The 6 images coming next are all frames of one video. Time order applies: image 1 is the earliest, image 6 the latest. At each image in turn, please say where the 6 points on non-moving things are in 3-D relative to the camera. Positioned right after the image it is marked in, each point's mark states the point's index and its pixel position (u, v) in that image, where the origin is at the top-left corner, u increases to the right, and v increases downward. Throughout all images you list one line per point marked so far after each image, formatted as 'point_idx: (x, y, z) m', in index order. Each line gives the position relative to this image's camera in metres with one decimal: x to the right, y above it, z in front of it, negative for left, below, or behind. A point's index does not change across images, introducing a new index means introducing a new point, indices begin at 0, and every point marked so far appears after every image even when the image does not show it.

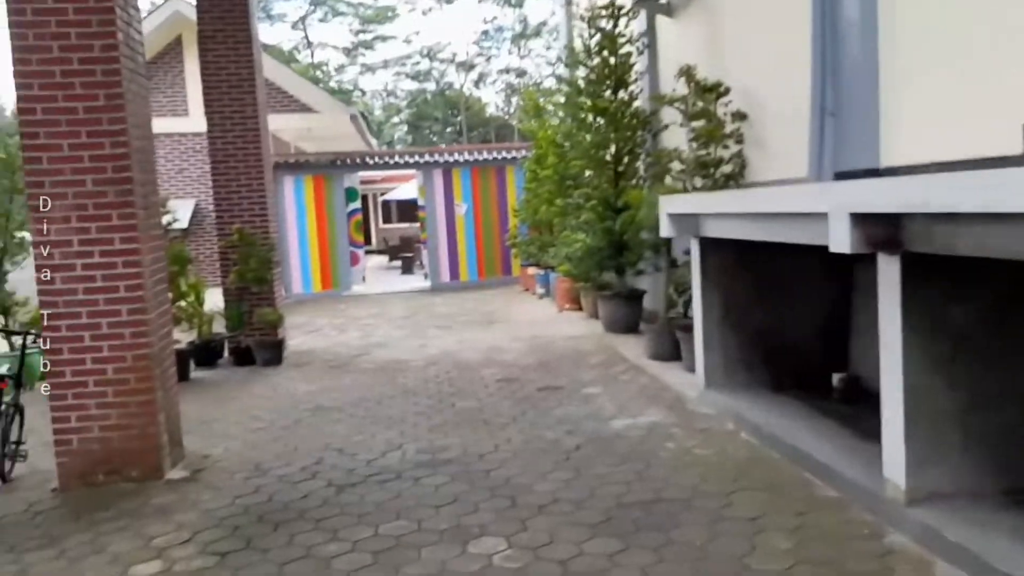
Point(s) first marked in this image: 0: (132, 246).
0: (-2.2, +0.2, +4.9) m
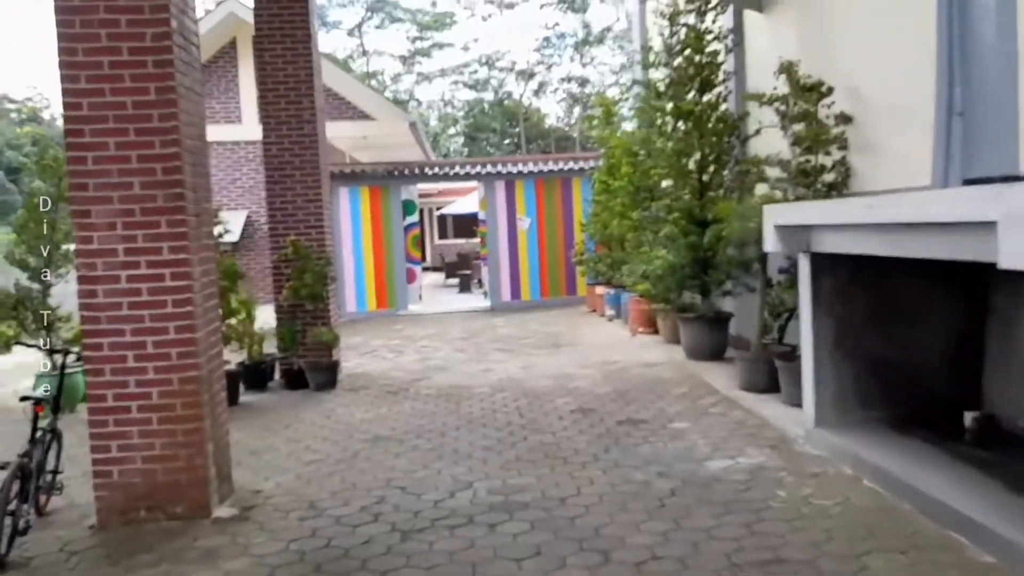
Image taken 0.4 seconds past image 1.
0: (-1.8, +0.2, +4.5) m
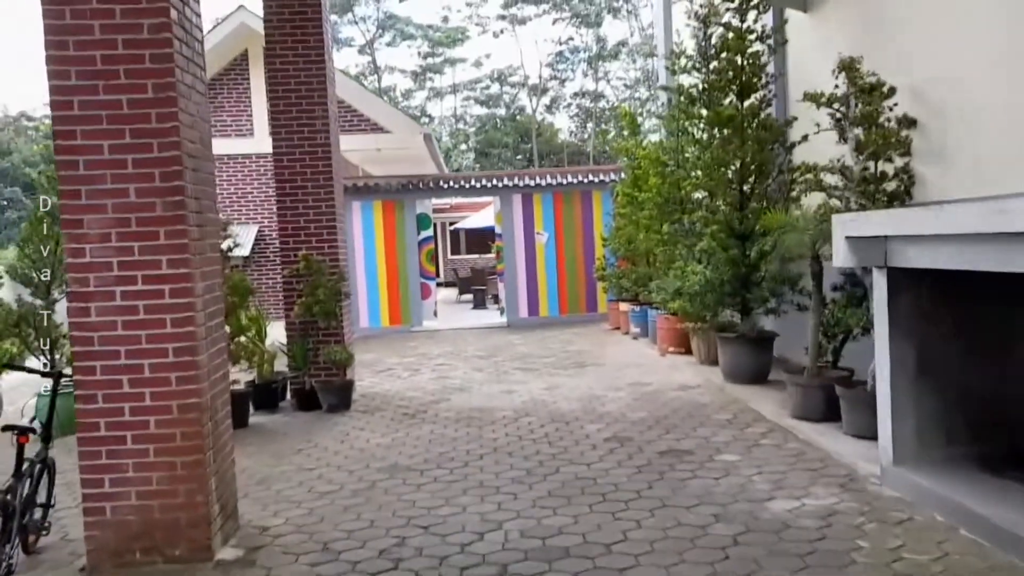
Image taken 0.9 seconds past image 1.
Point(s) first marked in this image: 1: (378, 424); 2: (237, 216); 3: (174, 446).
0: (-1.6, +0.1, +4.0) m
1: (-1.2, -1.2, +7.4) m
2: (-4.9, +1.3, +14.9) m
3: (-1.6, -0.8, +4.0) m
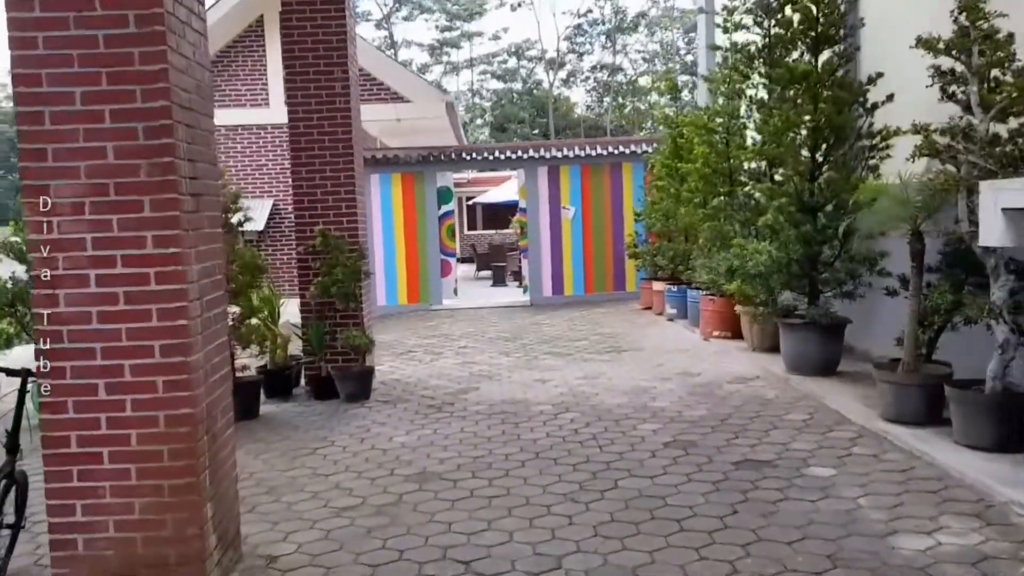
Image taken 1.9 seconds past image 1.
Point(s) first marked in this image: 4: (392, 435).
0: (-1.3, +0.1, +3.2) m
1: (-0.9, -1.0, +6.6) m
2: (-4.4, +1.7, +14.1) m
3: (-1.4, -0.7, +3.3) m
4: (-0.9, -1.0, +6.0) m
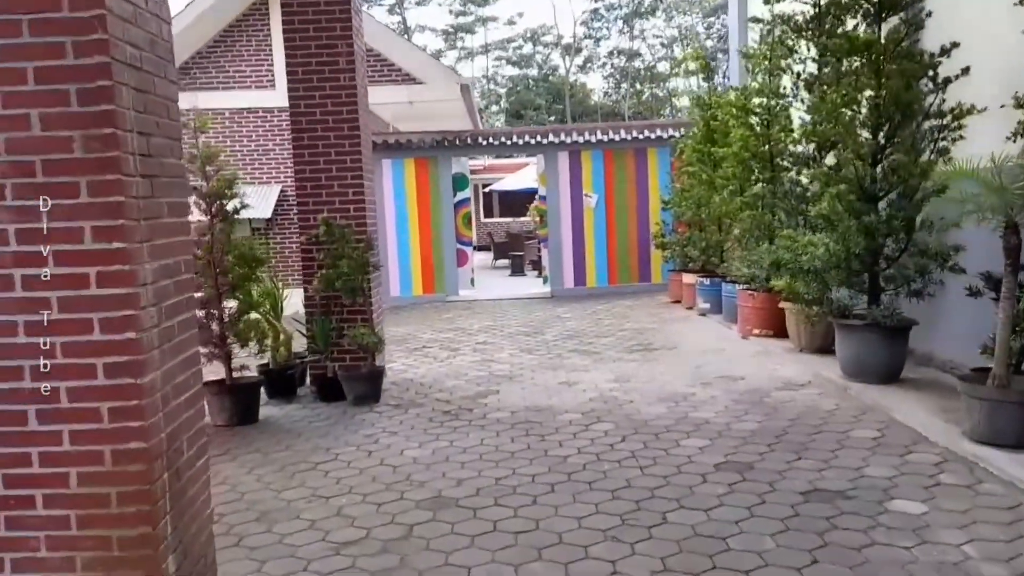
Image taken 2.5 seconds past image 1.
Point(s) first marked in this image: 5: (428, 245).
0: (-1.2, +0.1, +2.5) m
1: (-0.7, -1.0, +6.0) m
2: (-4.1, +1.8, +13.5) m
3: (-1.3, -0.7, +2.6) m
4: (-0.7, -1.0, +5.3) m
5: (-1.3, +0.7, +13.1) m
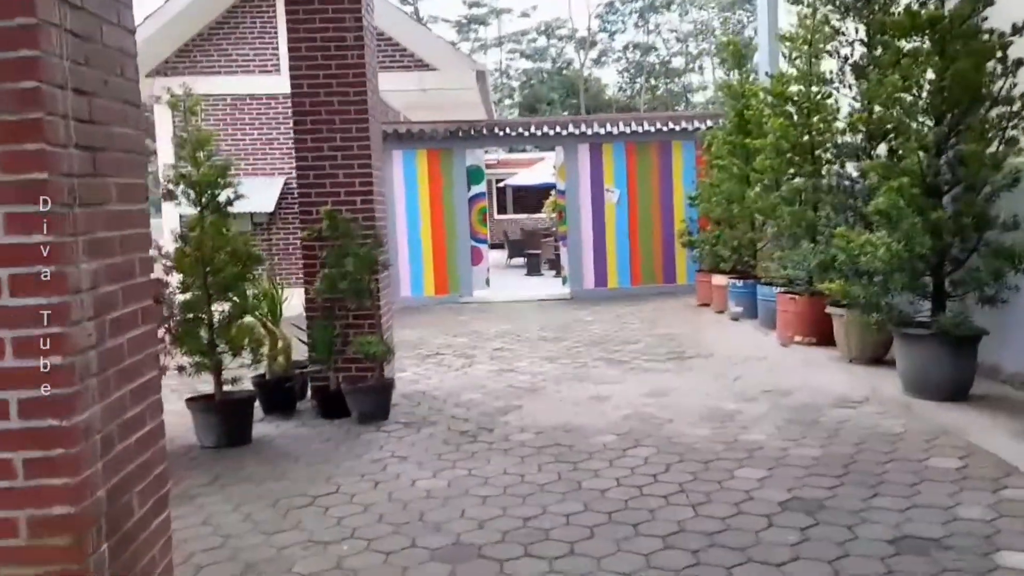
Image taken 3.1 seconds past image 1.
0: (-1.1, +0.1, +1.9) m
1: (-0.6, -1.0, +5.4) m
2: (-3.8, +1.8, +12.9) m
3: (-1.1, -0.7, +2.0) m
4: (-0.5, -1.1, +4.7) m
5: (-1.0, +0.7, +12.4) m
